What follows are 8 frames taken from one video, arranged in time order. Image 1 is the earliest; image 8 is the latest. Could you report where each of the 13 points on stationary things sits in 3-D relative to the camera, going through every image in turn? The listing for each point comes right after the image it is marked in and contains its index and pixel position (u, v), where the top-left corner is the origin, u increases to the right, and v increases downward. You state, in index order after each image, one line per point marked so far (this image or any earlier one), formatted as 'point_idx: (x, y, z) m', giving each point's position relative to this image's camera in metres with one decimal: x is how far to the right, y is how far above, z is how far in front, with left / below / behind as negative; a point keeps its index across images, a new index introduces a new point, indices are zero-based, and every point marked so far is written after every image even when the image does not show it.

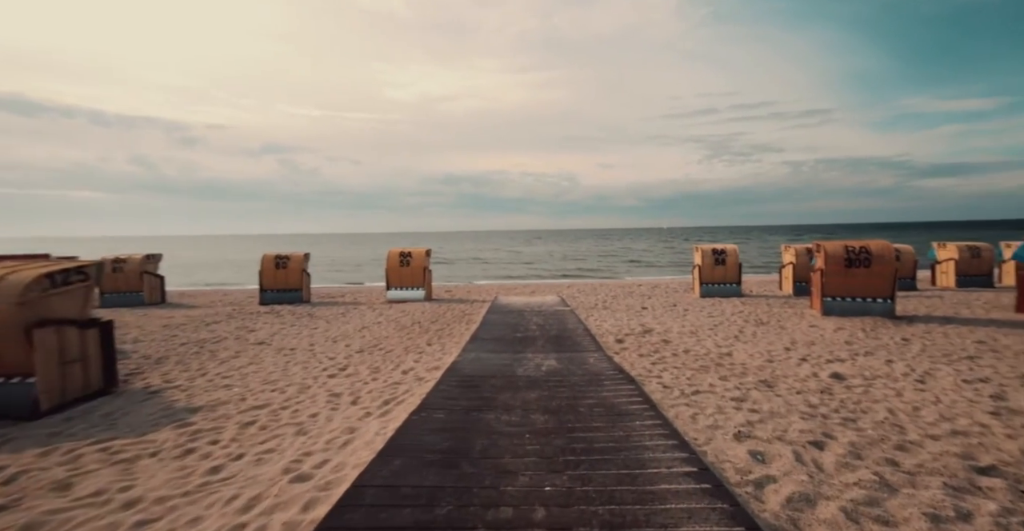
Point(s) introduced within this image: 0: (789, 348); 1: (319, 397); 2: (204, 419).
0: (+4.1, -1.2, +7.3) m
1: (-2.0, -1.4, +5.2) m
2: (-2.7, -1.4, +4.3) m
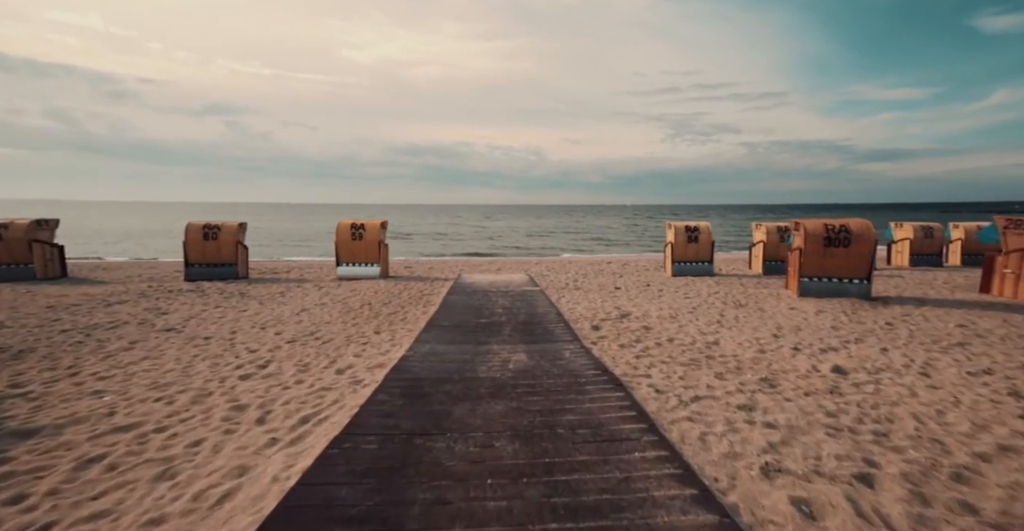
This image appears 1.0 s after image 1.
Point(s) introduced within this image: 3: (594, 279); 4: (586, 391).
0: (+3.6, -0.9, +6.6) m
1: (-2.4, -1.2, +4.0) m
2: (-3.0, -1.2, +3.1) m
3: (+2.2, -0.5, +13.6) m
4: (+0.6, -1.0, +3.9) m
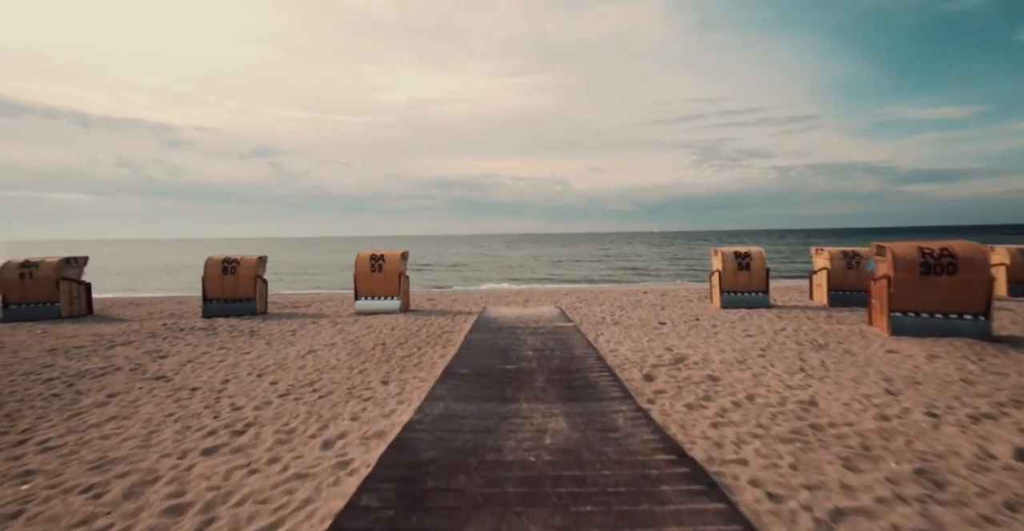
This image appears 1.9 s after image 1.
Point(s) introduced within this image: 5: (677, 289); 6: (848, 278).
0: (+4.0, -1.3, +5.1) m
1: (-2.2, -1.5, +2.9) m
2: (-2.9, -1.4, +2.0) m
3: (+3.0, -1.4, +12.2) m
4: (+0.8, -1.3, +2.7) m
5: (+6.4, -1.2, +19.5) m
6: (+8.0, -0.3, +11.4) m
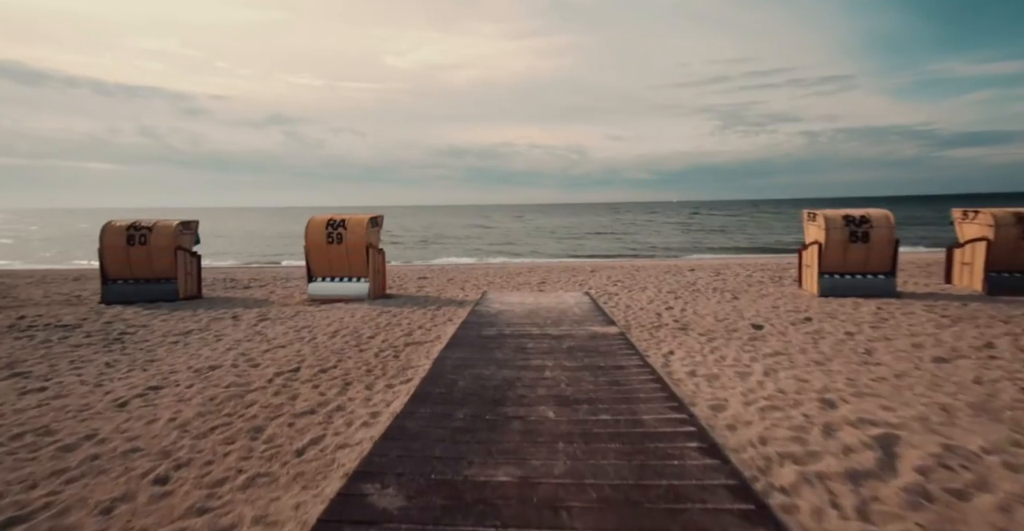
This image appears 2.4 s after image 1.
0: (+3.9, -1.2, +1.0) m
1: (-2.3, -1.5, -1.0) m
2: (-3.0, -1.6, -1.9) m
3: (+3.2, -0.9, +8.1) m
4: (+0.6, -1.3, -1.3) m
5: (+6.8, -0.3, +15.3) m
6: (+8.1, +0.1, +7.1) m
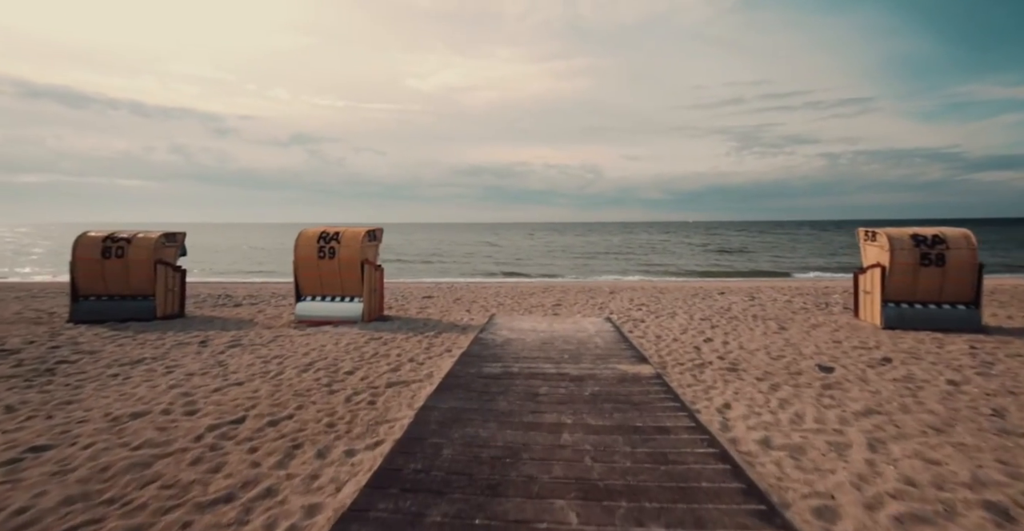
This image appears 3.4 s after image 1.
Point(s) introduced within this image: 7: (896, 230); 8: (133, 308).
0: (+3.8, -1.3, -0.4) m
1: (-2.5, -1.5, -2.2) m
2: (-3.2, -1.4, -3.0) m
3: (+3.3, -1.2, +6.8) m
4: (+0.5, -1.3, -2.6) m
5: (+7.2, -1.0, +13.8) m
6: (+8.2, -0.2, +5.6) m
7: (+7.2, +0.7, +9.1) m
8: (-7.3, -0.8, +9.4) m
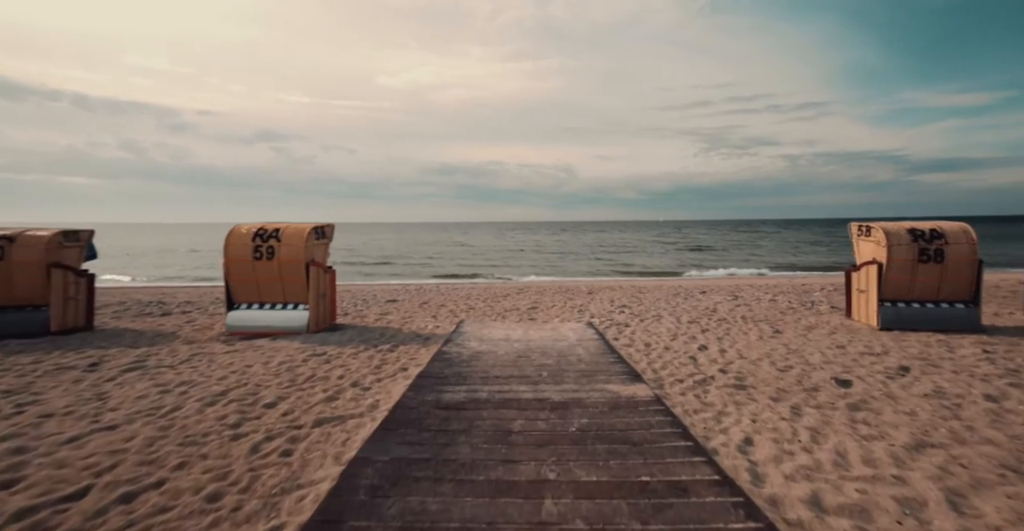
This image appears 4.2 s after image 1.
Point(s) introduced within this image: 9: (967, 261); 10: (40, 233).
0: (+3.8, -1.3, -1.2) m
1: (-2.3, -1.5, -3.4) m
2: (-3.0, -1.5, -4.3) m
3: (+2.9, -1.2, +5.9) m
4: (+0.7, -1.3, -3.6) m
5: (+6.3, -0.9, +13.2) m
6: (+7.9, -0.2, +5.1) m
7: (+6.6, +0.7, +8.5) m
8: (-7.8, -0.9, +7.9) m
9: (+7.4, +0.1, +8.0) m
10: (-7.7, +0.5, +8.1) m
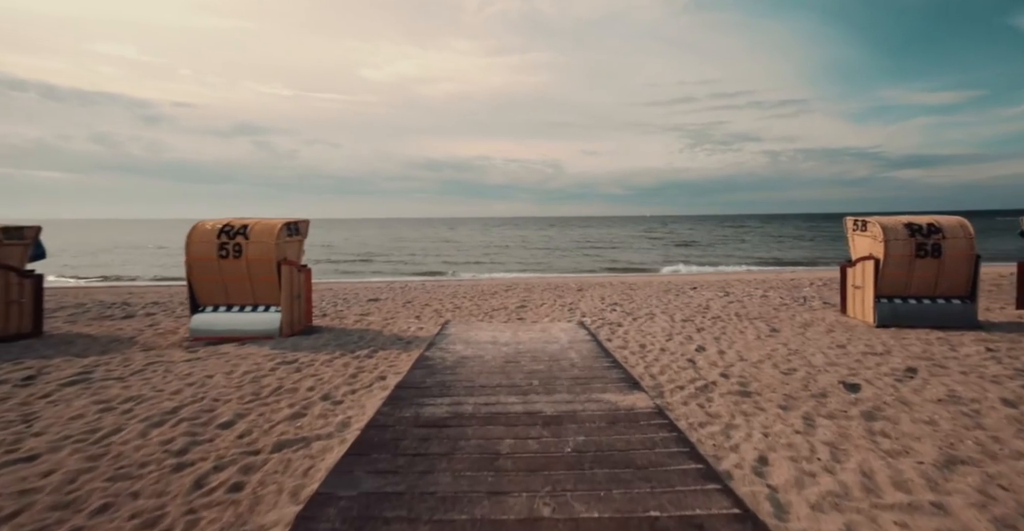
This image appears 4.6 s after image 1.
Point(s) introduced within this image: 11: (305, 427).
0: (+3.9, -1.3, -1.5) m
1: (-2.2, -1.6, -3.9) m
2: (-2.9, -1.6, -4.8) m
3: (+2.8, -1.1, +5.6) m
4: (+0.8, -1.4, -4.0) m
5: (+6.0, -0.8, +12.9) m
6: (+7.7, -0.1, +4.9) m
7: (+6.4, +0.8, +8.3) m
8: (-8.0, -0.9, +7.2) m
9: (+7.2, +0.2, +7.7) m
10: (-7.9, +0.5, +7.4) m
11: (-1.6, -1.2, +3.9) m
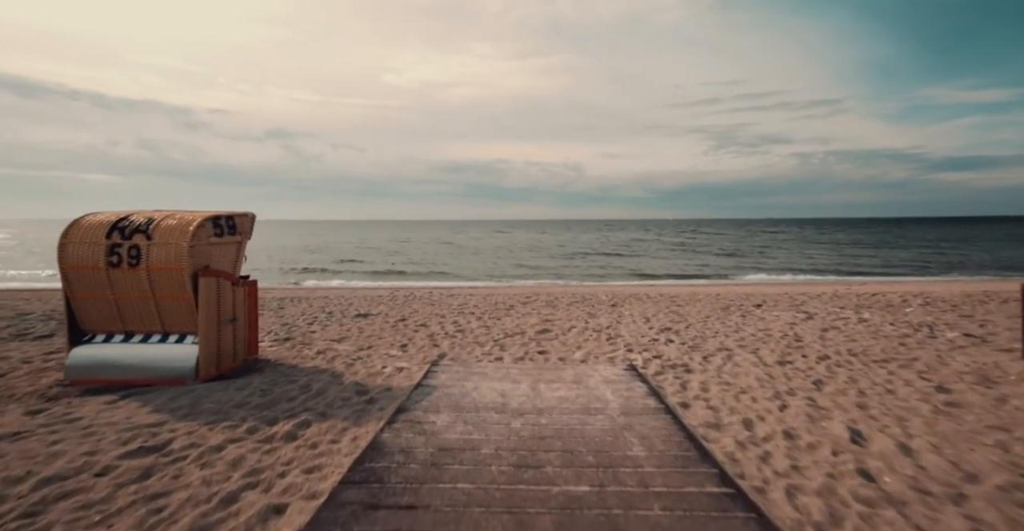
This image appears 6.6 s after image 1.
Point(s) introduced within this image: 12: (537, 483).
0: (+3.7, -1.5, -4.3) m
1: (-2.5, -1.6, -6.4) m
2: (-3.2, -1.6, -7.3) m
3: (+2.9, -1.3, +2.8) m
4: (+0.5, -1.5, -6.7) m
5: (+6.4, -1.1, +10.0) m
6: (+7.8, -0.4, +1.9) m
7: (+6.6, +0.5, +5.3) m
8: (-7.8, -1.0, +4.9) m
9: (+7.4, -0.1, +4.8) m
10: (-7.7, +0.4, +5.1) m
11: (-1.6, -1.4, +1.3) m
12: (+0.2, -1.3, +3.1) m
